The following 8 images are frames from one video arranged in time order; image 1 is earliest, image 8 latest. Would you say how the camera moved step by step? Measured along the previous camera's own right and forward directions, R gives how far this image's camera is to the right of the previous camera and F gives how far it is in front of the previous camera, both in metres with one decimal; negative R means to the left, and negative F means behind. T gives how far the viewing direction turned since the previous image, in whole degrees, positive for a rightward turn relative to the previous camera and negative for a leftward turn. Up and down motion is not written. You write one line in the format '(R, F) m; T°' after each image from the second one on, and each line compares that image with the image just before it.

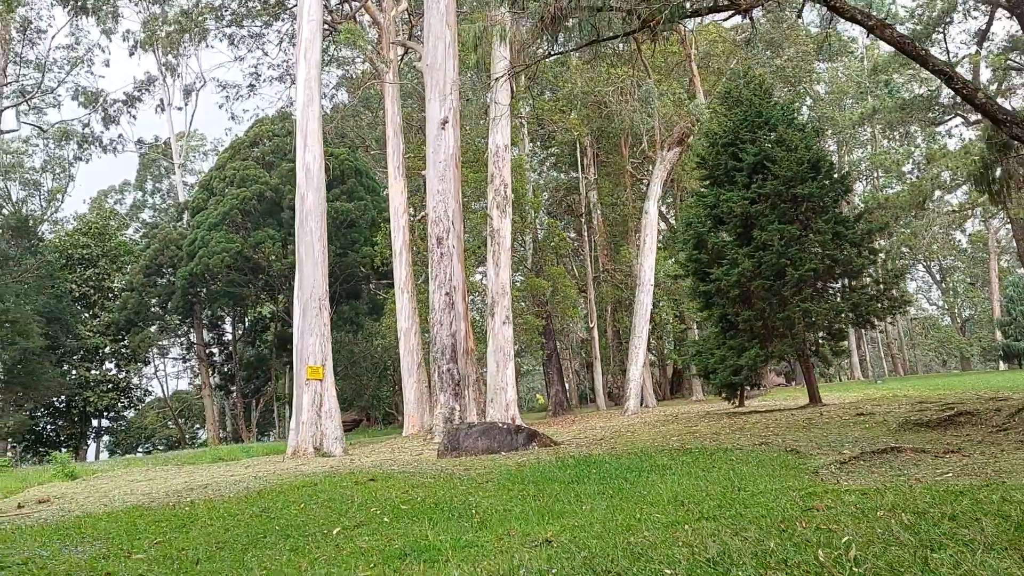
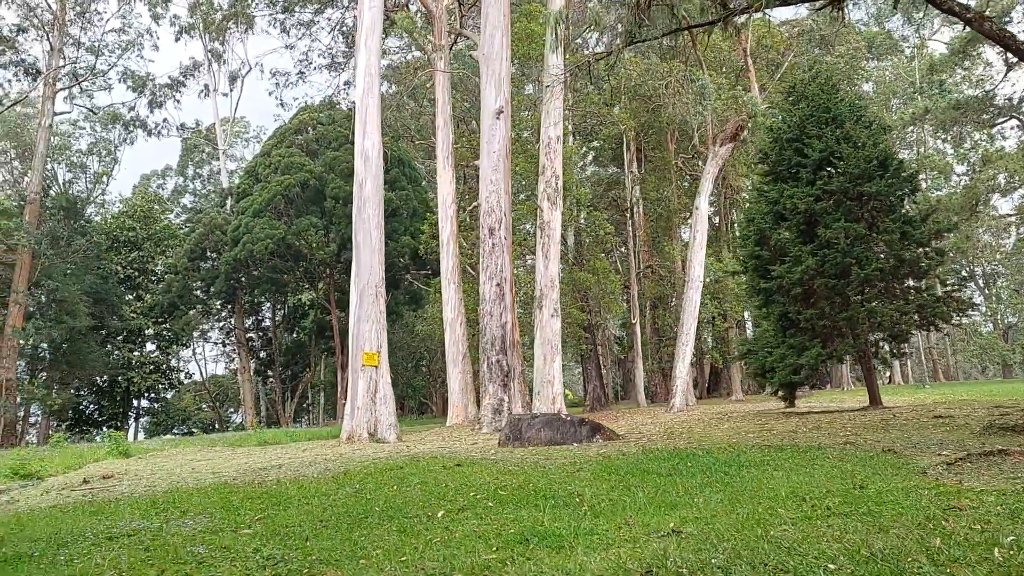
(-0.6, +0.1) m; -2°
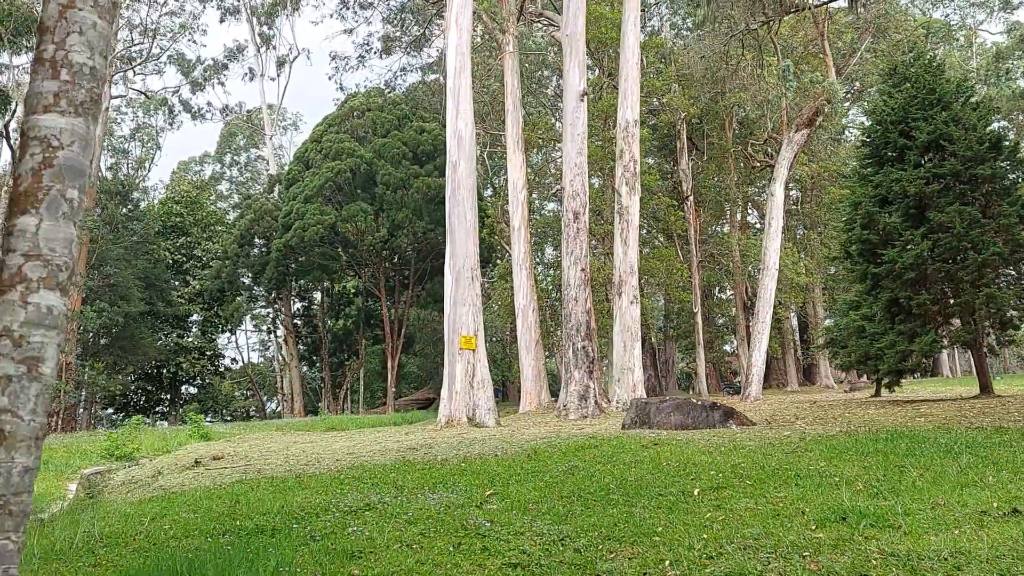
(-1.5, +0.2) m; -1°
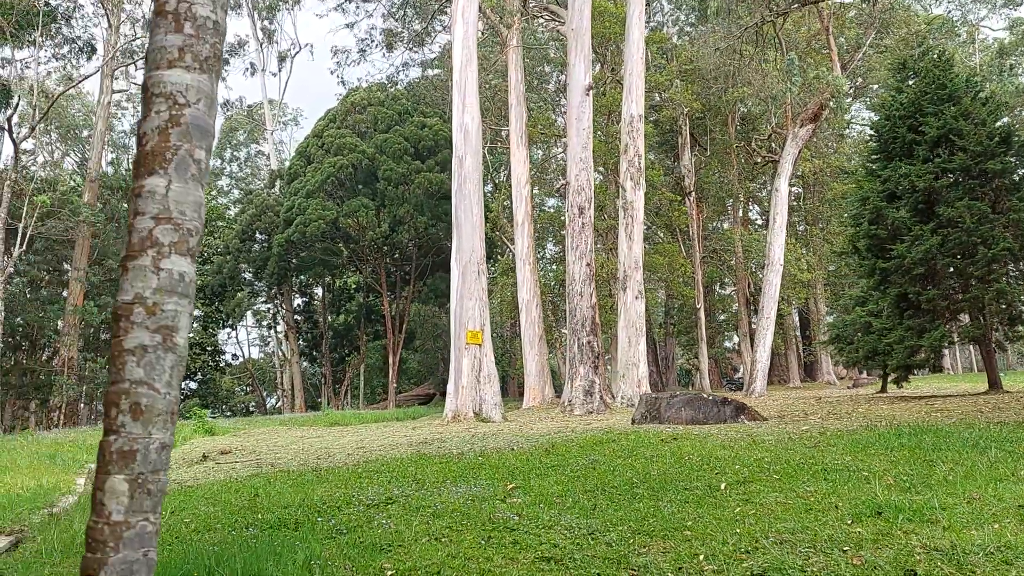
(-0.2, +0.1) m; 0°
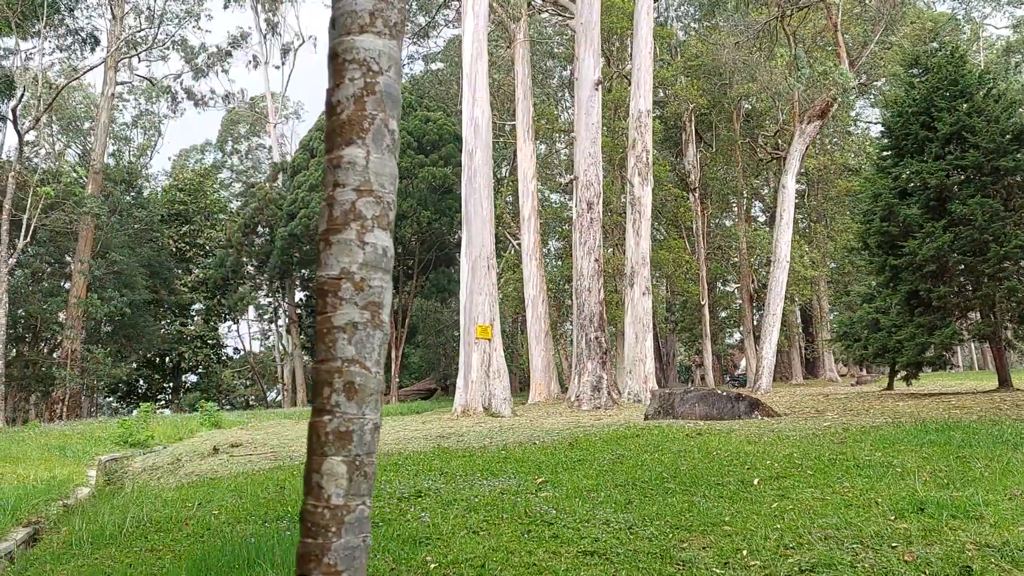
(-0.2, 0.0) m; 0°
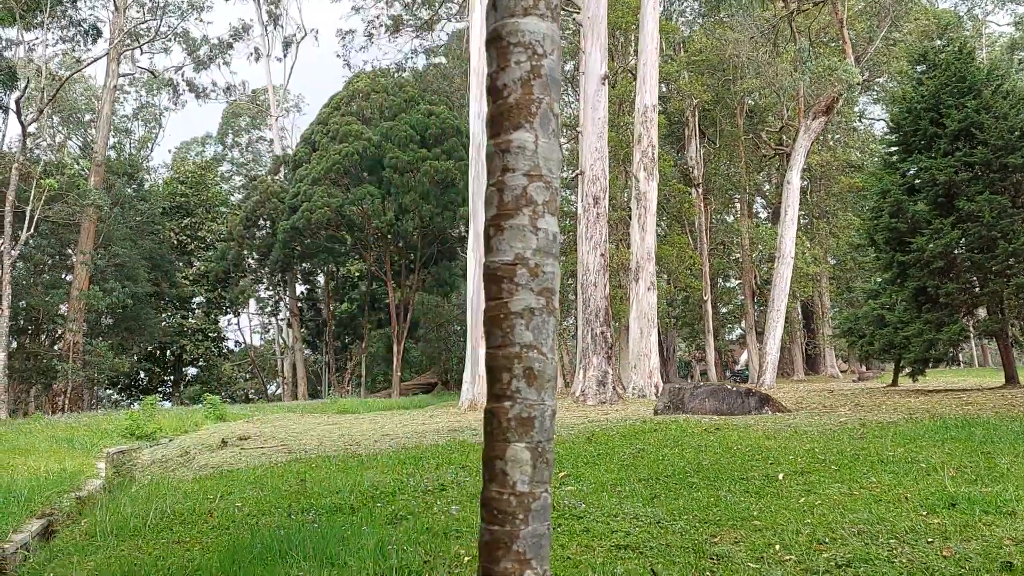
(-0.2, 0.0) m; 0°
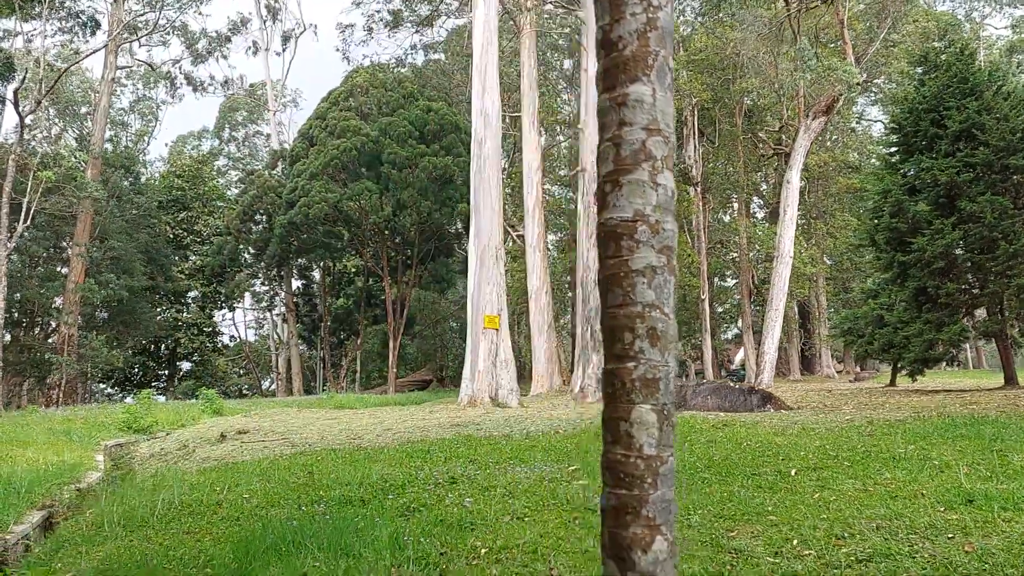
(-0.1, 0.0) m; 0°
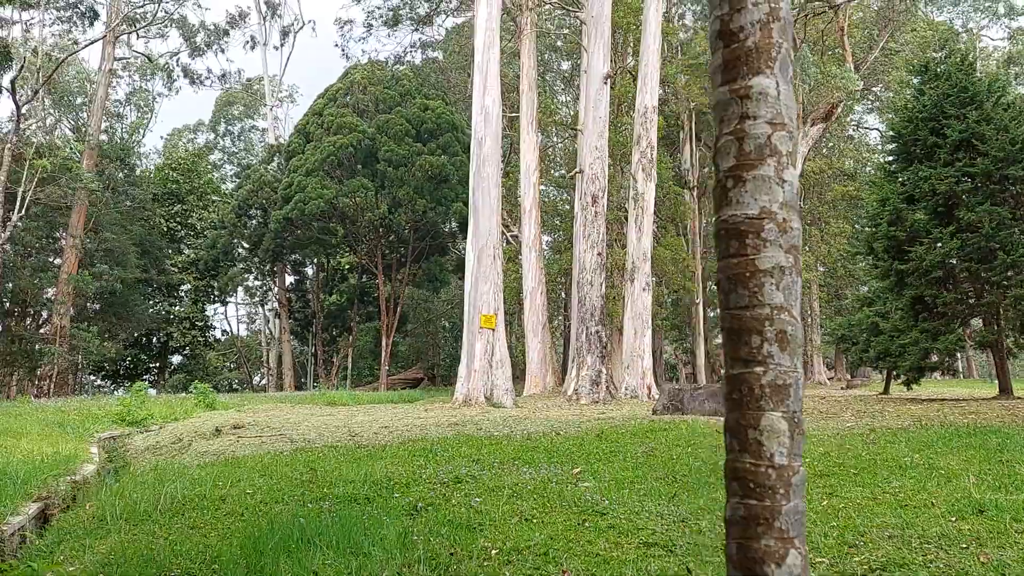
(-0.1, 0.0) m; +1°
